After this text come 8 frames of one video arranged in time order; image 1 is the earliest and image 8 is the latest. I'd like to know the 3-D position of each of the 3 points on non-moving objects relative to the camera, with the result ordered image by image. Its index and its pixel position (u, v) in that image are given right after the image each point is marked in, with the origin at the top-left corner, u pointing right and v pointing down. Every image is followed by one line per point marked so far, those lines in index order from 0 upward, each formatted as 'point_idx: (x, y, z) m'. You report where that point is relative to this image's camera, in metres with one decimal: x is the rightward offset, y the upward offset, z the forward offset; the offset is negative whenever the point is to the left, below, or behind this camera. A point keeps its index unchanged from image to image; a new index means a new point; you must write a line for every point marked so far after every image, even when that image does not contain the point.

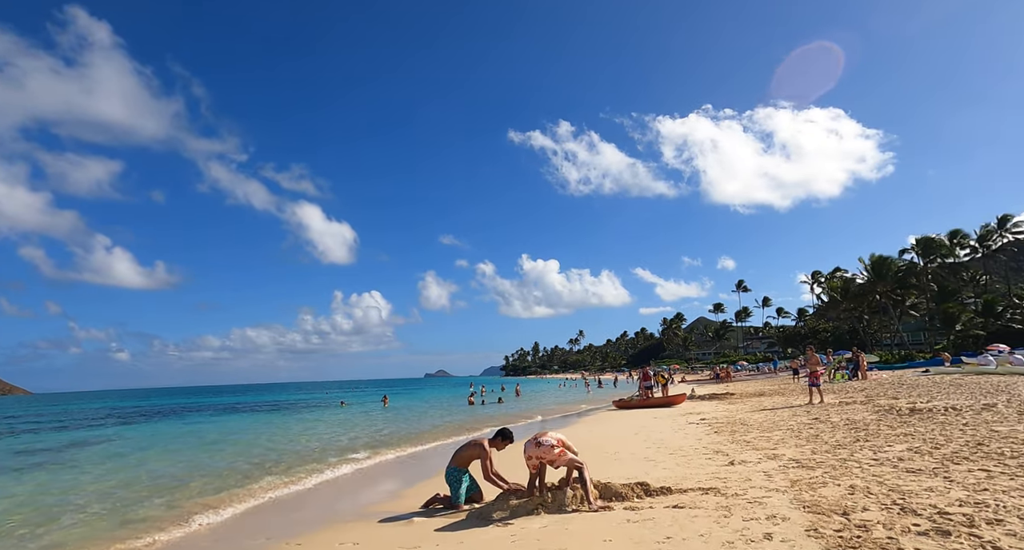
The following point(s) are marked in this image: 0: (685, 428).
0: (+4.0, -3.8, +12.7) m
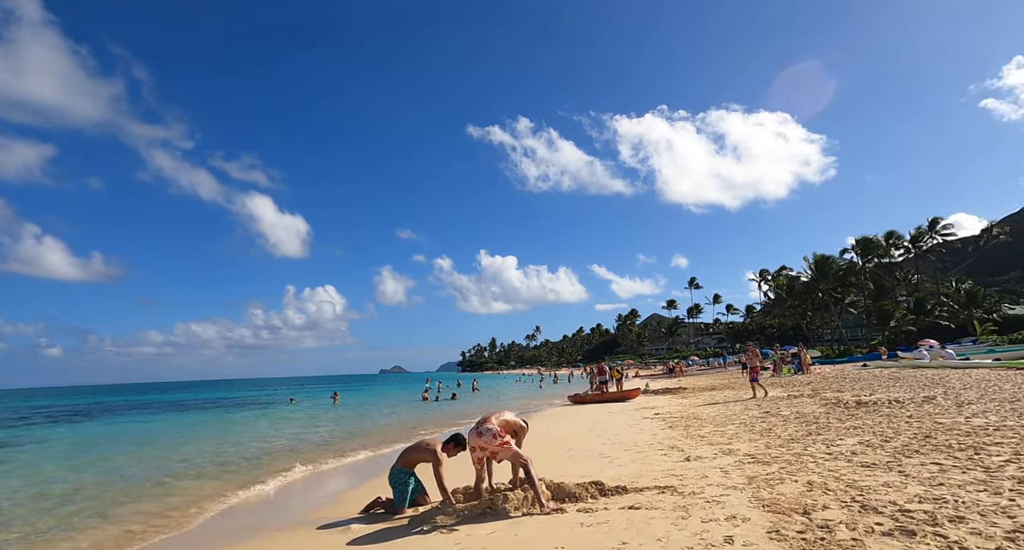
0: (+3.0, -3.7, +12.8) m
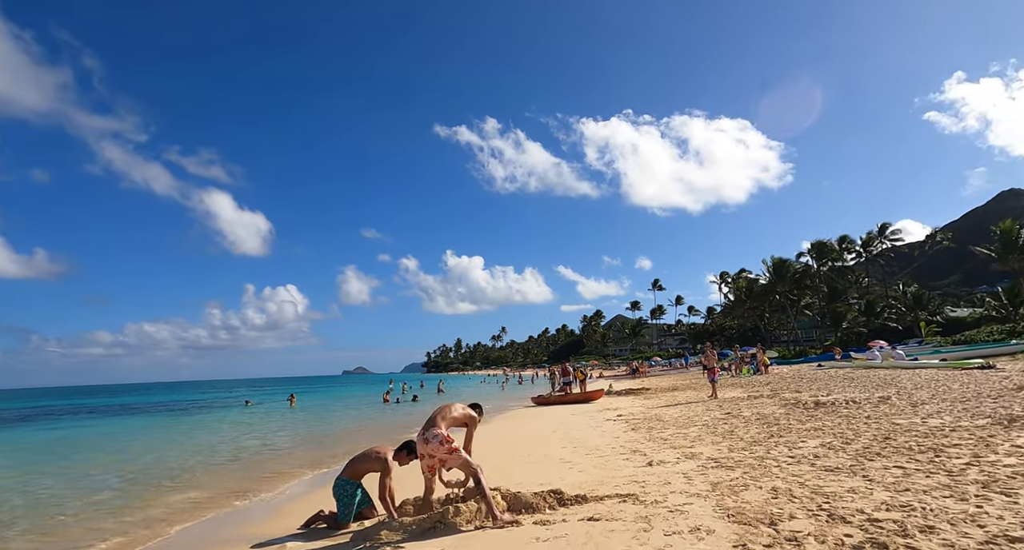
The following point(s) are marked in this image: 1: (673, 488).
0: (+2.1, -3.7, +12.8) m
1: (+1.7, -2.2, +5.6) m
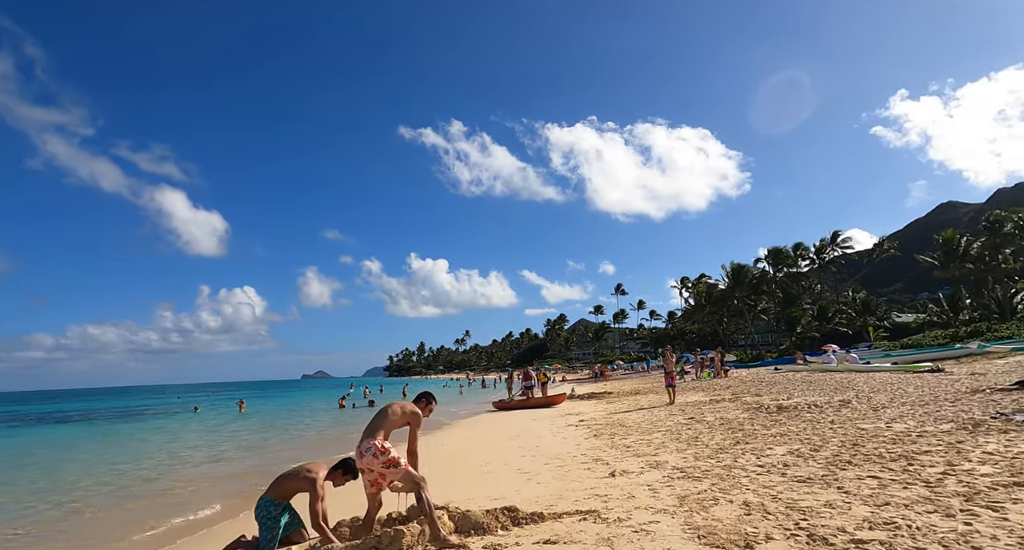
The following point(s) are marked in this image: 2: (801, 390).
0: (+1.2, -3.8, +12.6) m
1: (+1.3, -2.2, +5.4) m
2: (+7.7, -3.1, +14.1) m
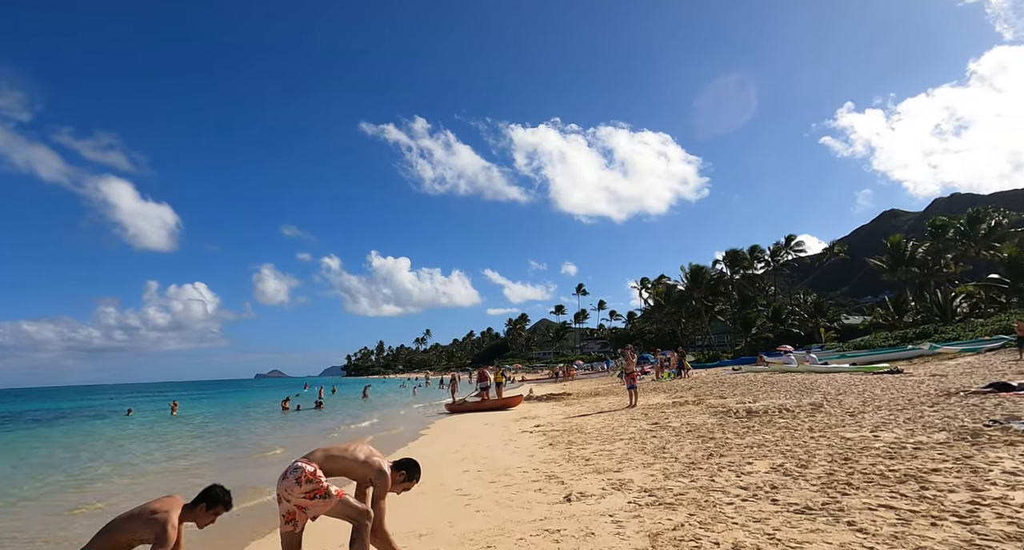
0: (+0.2, -3.7, +12.1) m
1: (+0.8, -2.2, +4.9) m
2: (+6.6, -3.1, +14.1) m
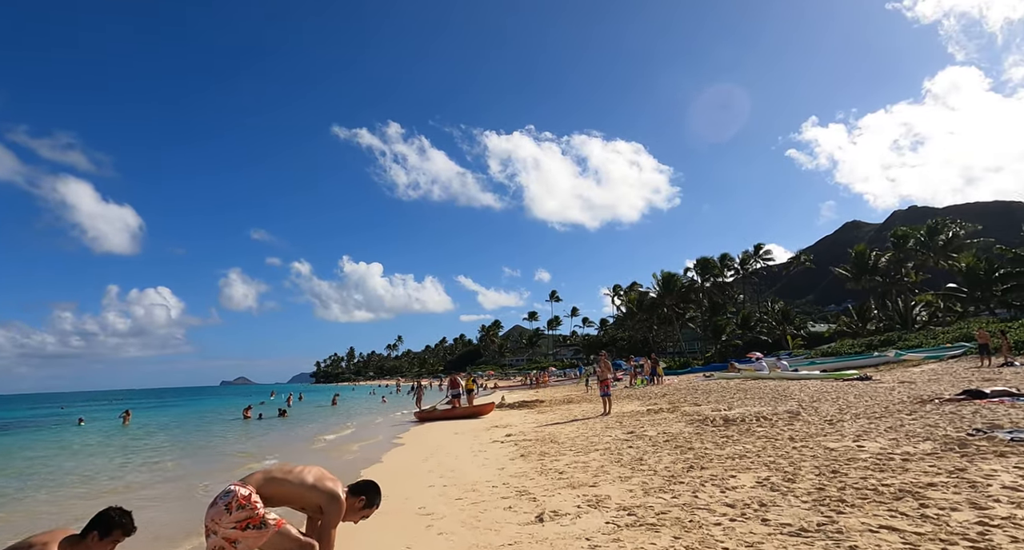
0: (-0.5, -3.8, +11.8) m
1: (+0.5, -2.2, +4.7) m
2: (+5.9, -3.3, +14.1) m
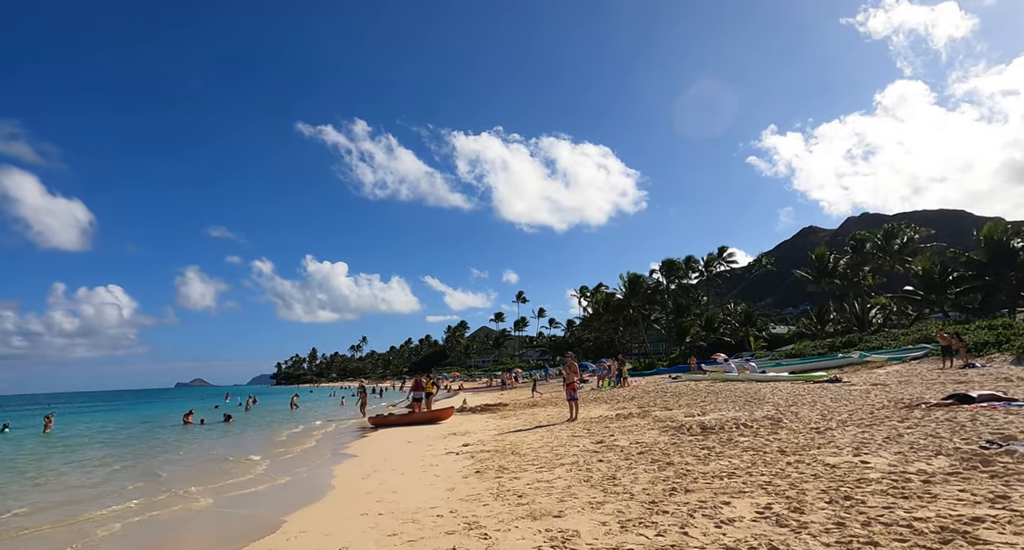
0: (-1.3, -3.7, +11.2) m
1: (+0.1, -2.1, +4.2) m
2: (+4.9, -3.3, +13.9) m
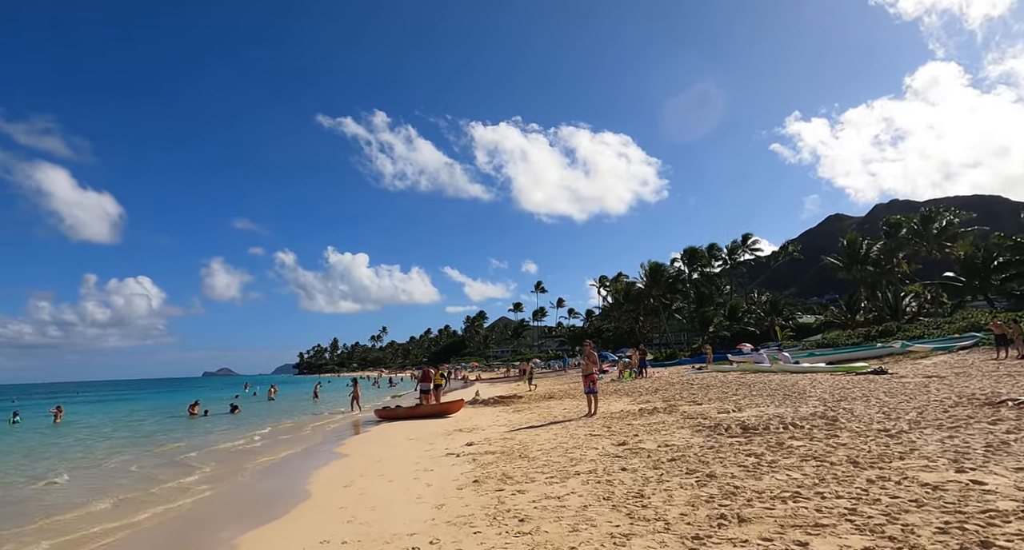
0: (-1.0, -3.4, +10.7) m
1: (+0.2, -2.0, +3.6) m
2: (+5.3, -2.9, +13.2) m
